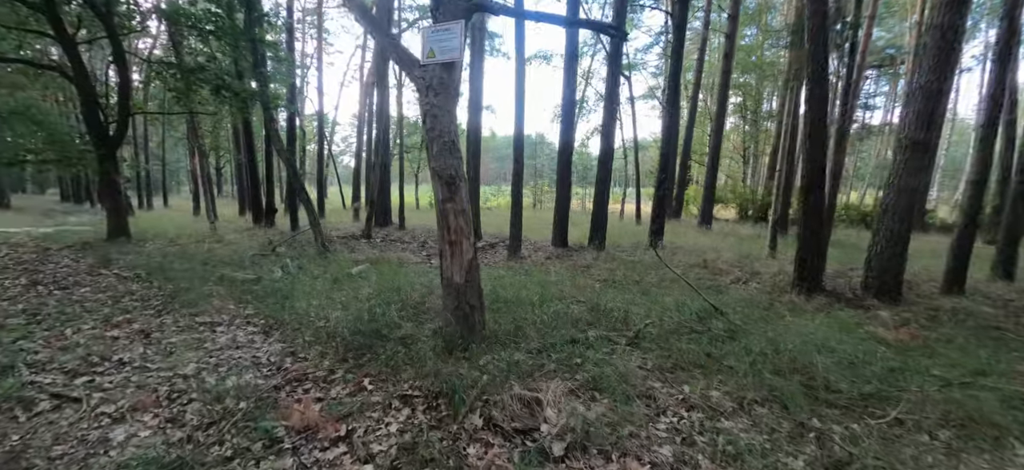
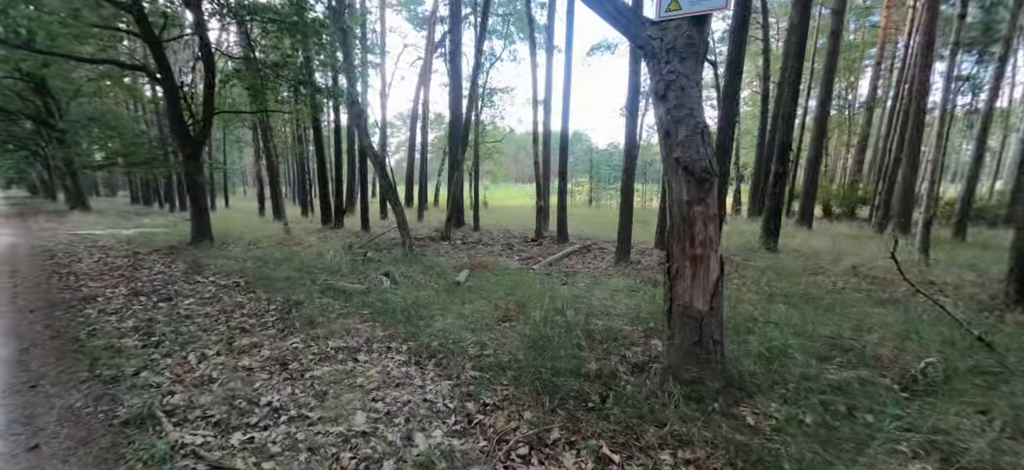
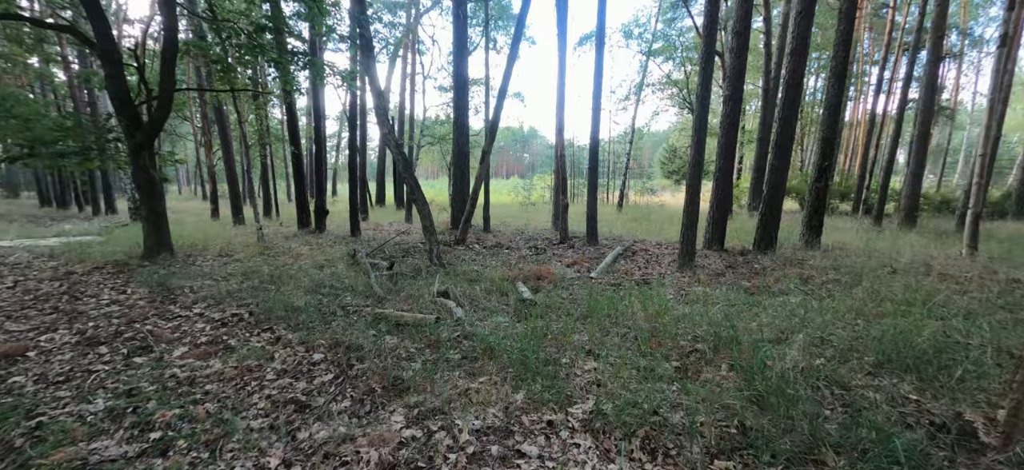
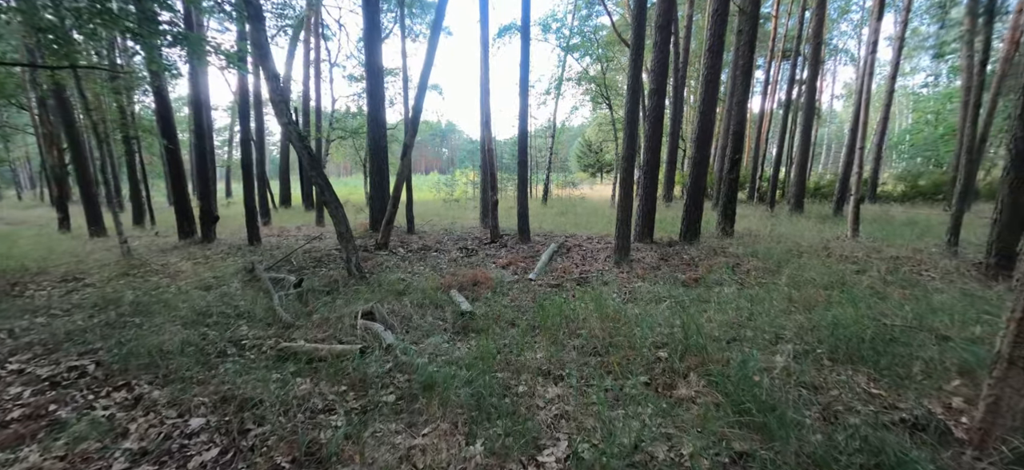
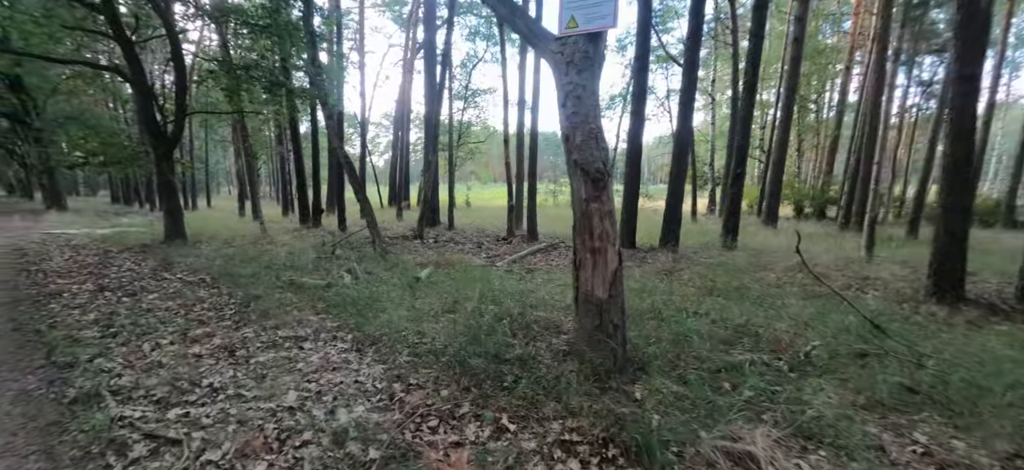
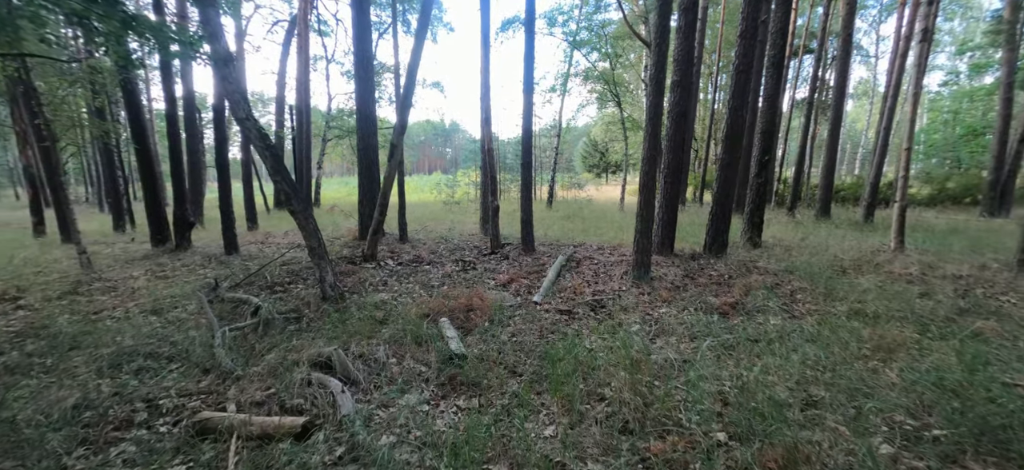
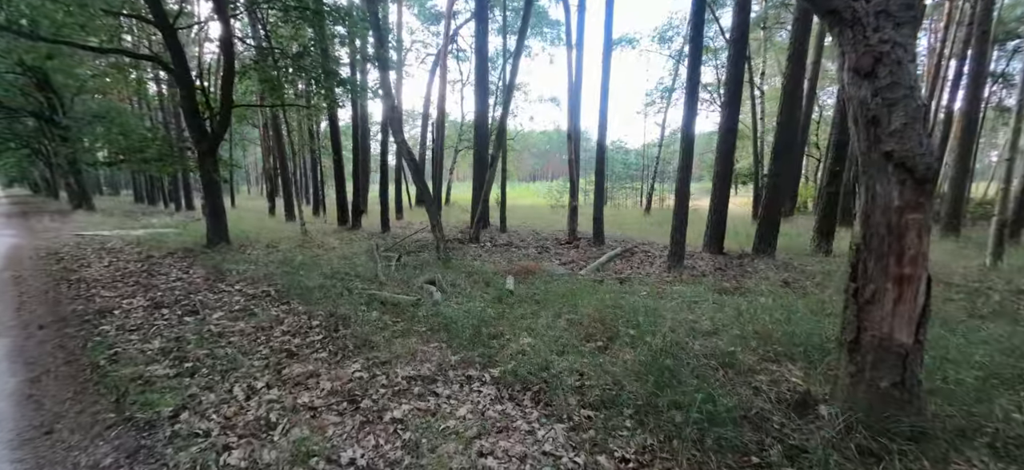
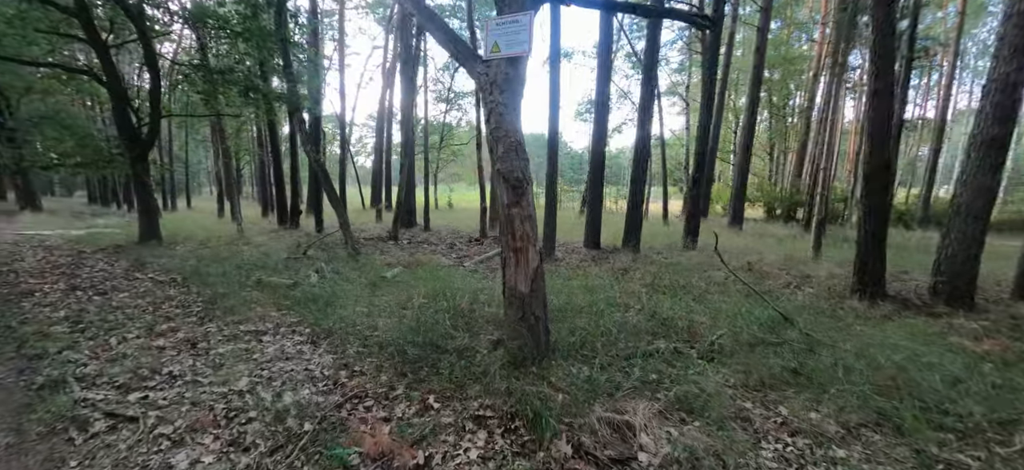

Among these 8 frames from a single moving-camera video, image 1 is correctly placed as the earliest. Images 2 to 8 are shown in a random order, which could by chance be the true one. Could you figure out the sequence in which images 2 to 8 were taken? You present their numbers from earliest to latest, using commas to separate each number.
8, 5, 2, 7, 3, 4, 6
